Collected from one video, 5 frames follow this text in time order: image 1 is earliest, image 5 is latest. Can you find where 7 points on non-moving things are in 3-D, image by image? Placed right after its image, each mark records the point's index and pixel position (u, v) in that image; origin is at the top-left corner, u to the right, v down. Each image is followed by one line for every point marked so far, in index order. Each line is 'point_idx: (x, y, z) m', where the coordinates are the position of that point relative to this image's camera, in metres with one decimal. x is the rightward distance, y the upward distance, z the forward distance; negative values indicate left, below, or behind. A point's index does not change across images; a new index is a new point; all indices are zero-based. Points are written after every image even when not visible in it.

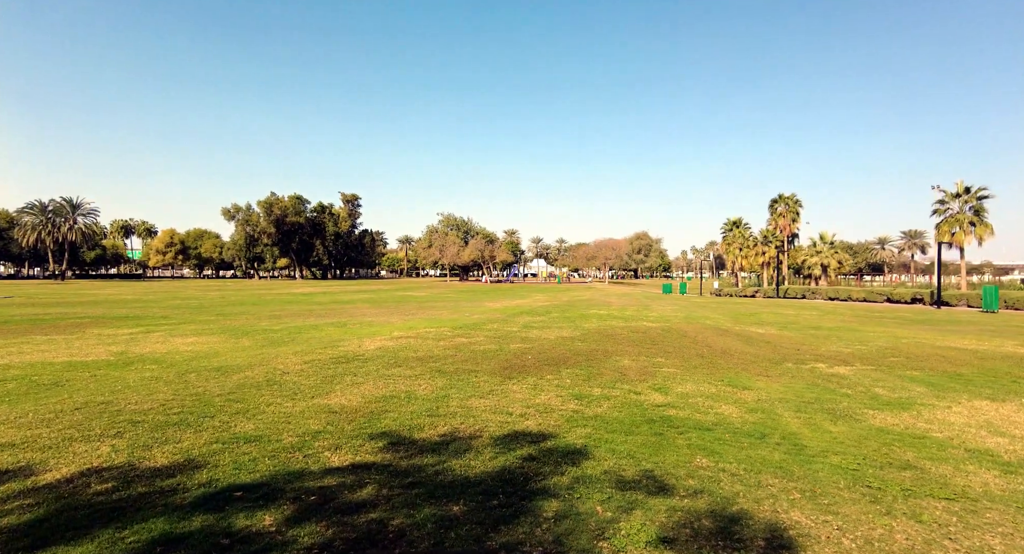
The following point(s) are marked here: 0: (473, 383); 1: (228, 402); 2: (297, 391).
0: (-0.6, -1.8, +9.5) m
1: (-4.2, -1.8, +8.4) m
2: (-3.5, -1.9, +9.2) m
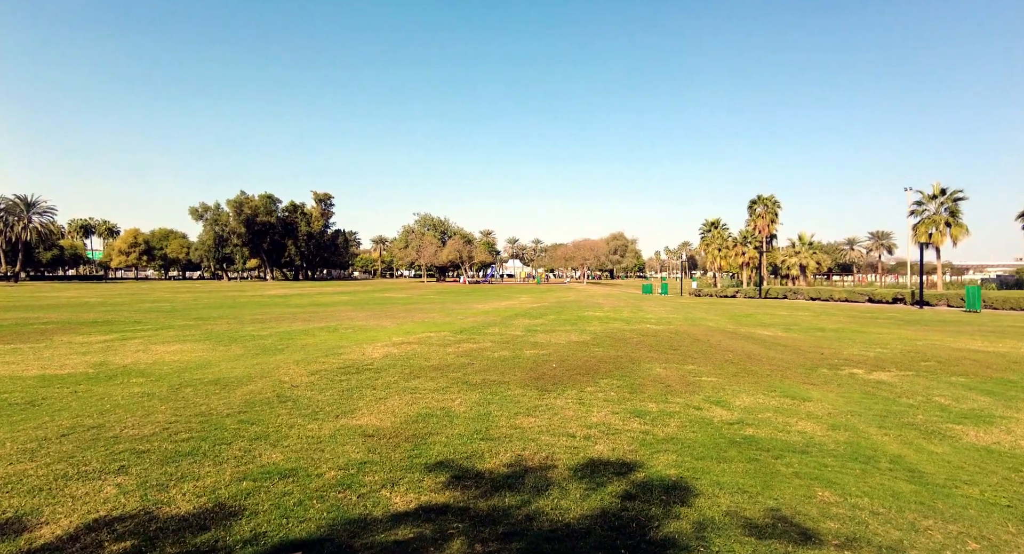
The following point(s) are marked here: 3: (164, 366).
0: (0.0, -1.8, +8.7) m
1: (-3.5, -1.9, +7.4) m
2: (-2.8, -1.9, +8.3) m
3: (-7.5, -2.0, +12.4) m
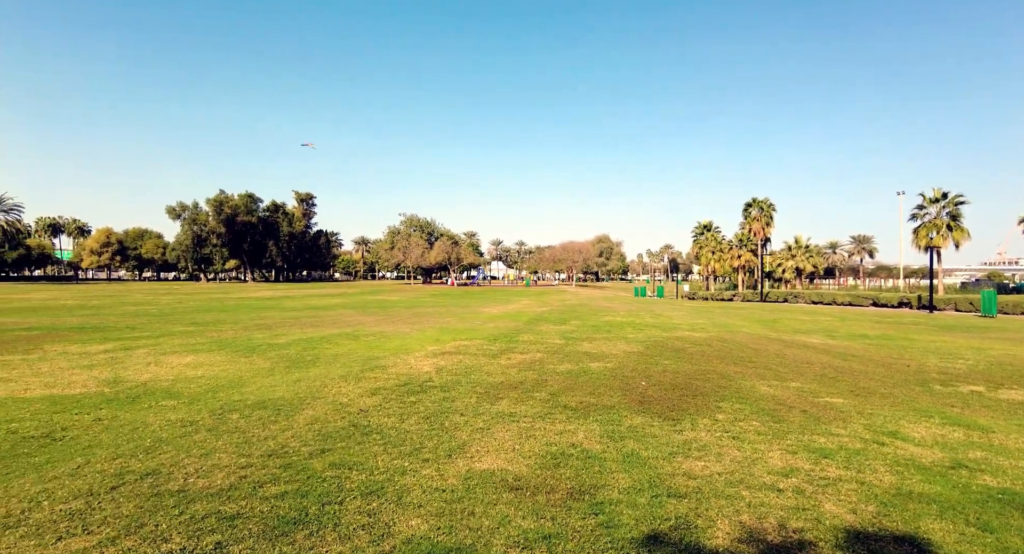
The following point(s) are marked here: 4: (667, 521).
0: (+1.6, -1.9, +7.3) m
1: (-1.8, -2.0, +5.8) m
2: (-1.2, -2.0, +6.8) m
3: (-6.0, -2.0, +10.7) m
4: (+1.2, -1.9, +4.5) m
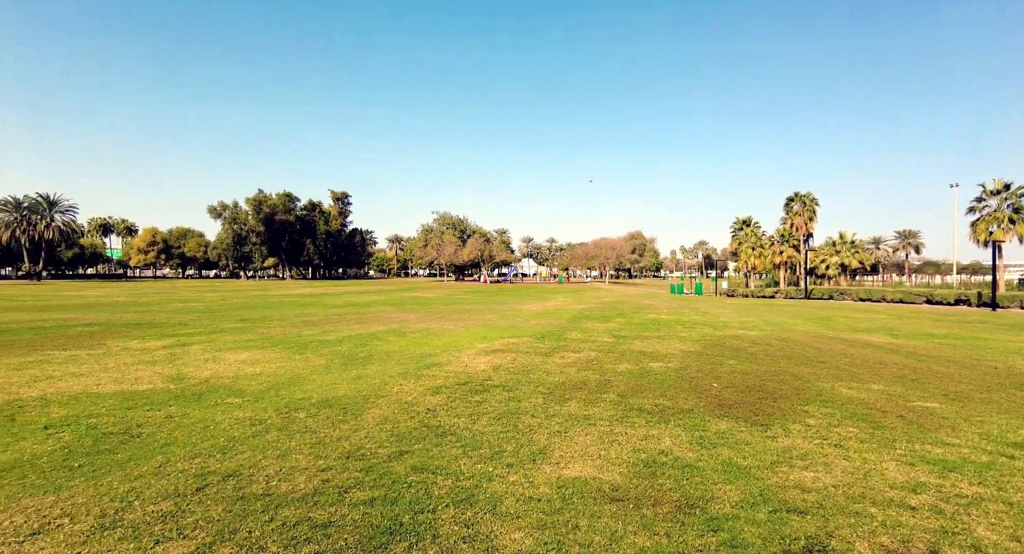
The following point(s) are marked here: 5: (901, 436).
0: (+2.6, -1.9, +6.8) m
1: (-0.9, -1.9, +5.6) m
2: (-0.2, -2.0, +6.5) m
3: (-4.8, -2.0, +10.7) m
4: (+2.0, -1.9, +4.1) m
5: (+4.6, -1.9, +6.7) m
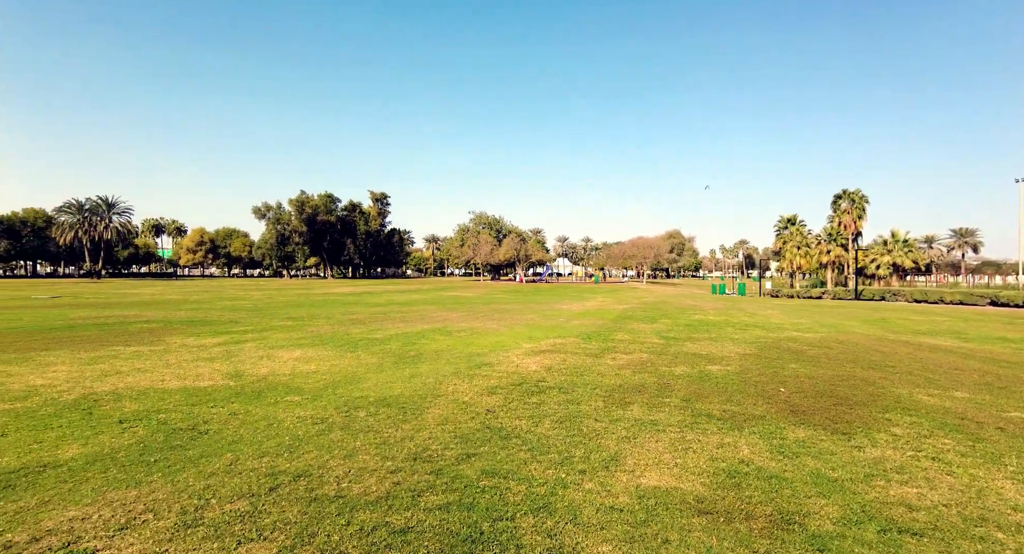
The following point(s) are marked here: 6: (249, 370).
0: (+3.4, -1.9, +6.4) m
1: (-0.2, -1.9, +5.4) m
2: (+0.6, -1.9, +6.3) m
3: (-3.8, -2.0, +10.7) m
4: (+2.7, -1.9, +3.8) m
5: (+5.3, -1.9, +6.2) m
6: (-5.4, -1.9, +11.7) m
